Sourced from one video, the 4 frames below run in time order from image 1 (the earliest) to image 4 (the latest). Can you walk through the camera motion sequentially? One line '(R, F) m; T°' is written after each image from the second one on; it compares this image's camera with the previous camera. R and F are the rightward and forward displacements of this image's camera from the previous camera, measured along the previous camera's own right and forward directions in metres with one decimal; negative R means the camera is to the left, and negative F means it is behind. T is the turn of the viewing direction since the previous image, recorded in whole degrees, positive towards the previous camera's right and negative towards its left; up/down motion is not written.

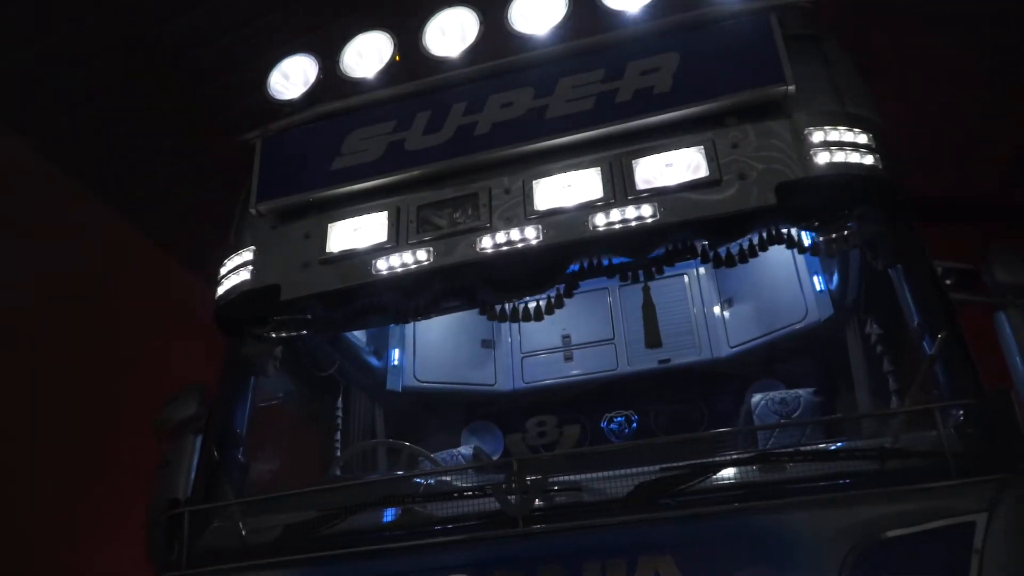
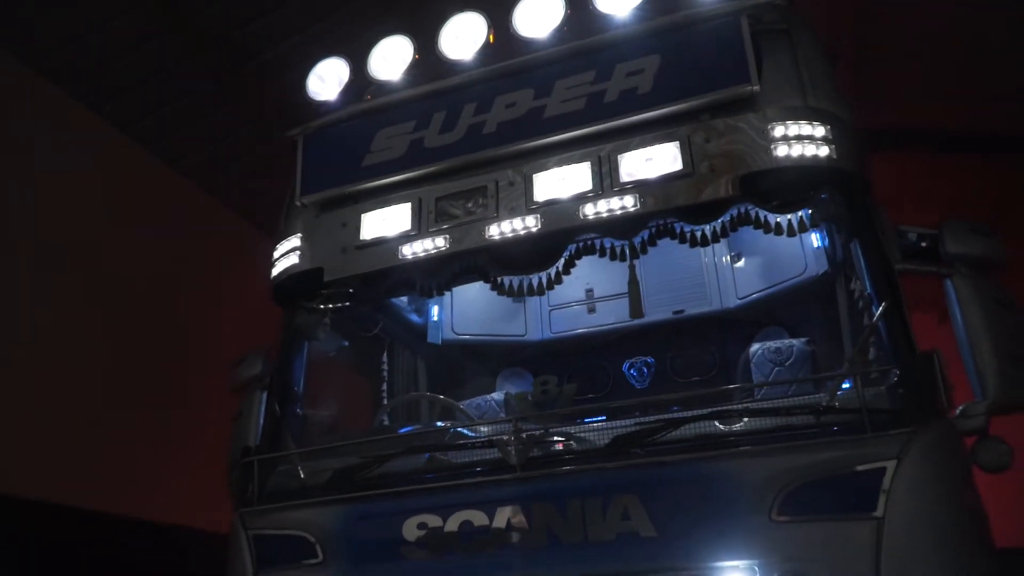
(+0.2, -0.3) m; -4°
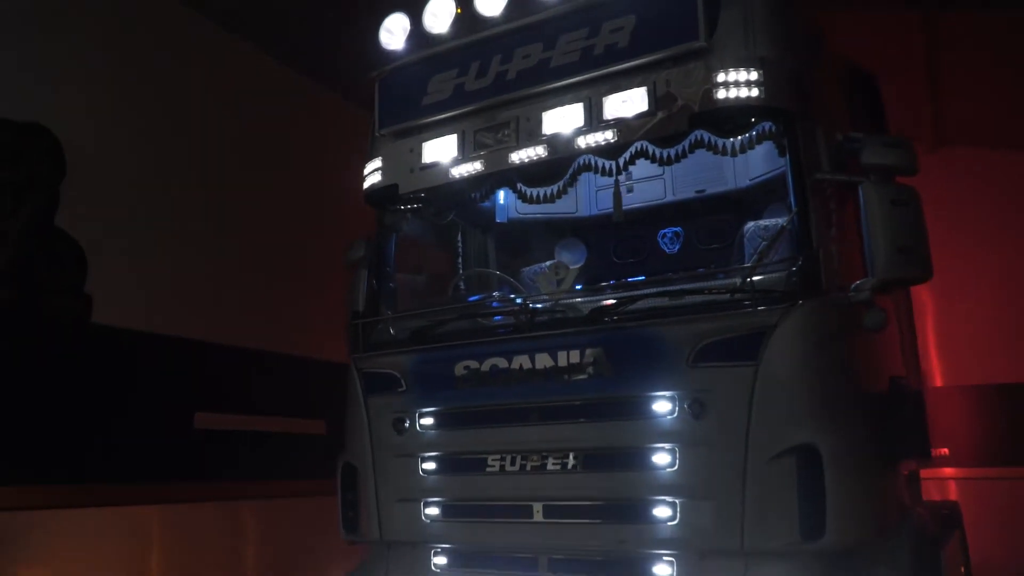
(+0.4, -0.8) m; -9°
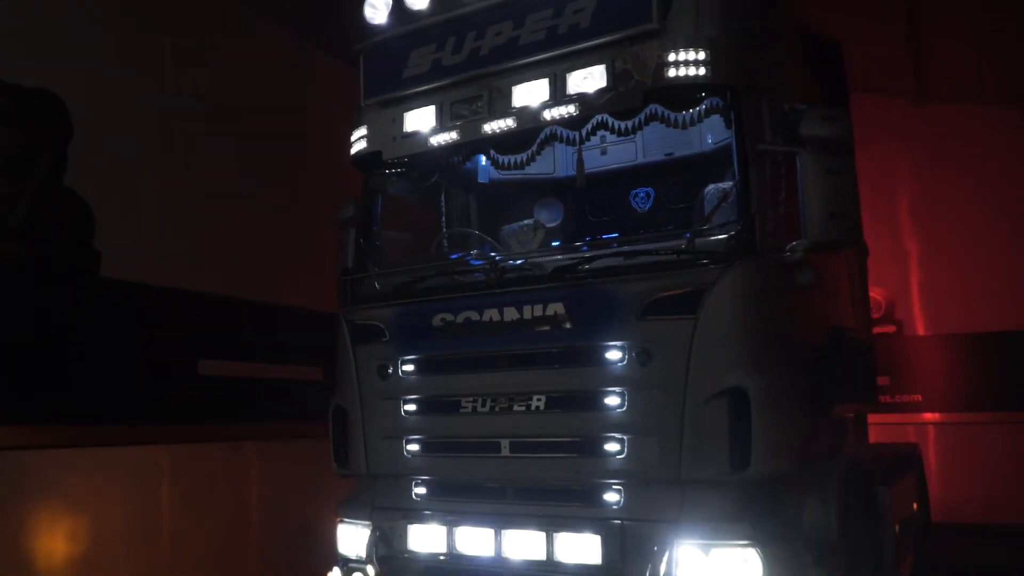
(+0.1, -0.3) m; 0°
